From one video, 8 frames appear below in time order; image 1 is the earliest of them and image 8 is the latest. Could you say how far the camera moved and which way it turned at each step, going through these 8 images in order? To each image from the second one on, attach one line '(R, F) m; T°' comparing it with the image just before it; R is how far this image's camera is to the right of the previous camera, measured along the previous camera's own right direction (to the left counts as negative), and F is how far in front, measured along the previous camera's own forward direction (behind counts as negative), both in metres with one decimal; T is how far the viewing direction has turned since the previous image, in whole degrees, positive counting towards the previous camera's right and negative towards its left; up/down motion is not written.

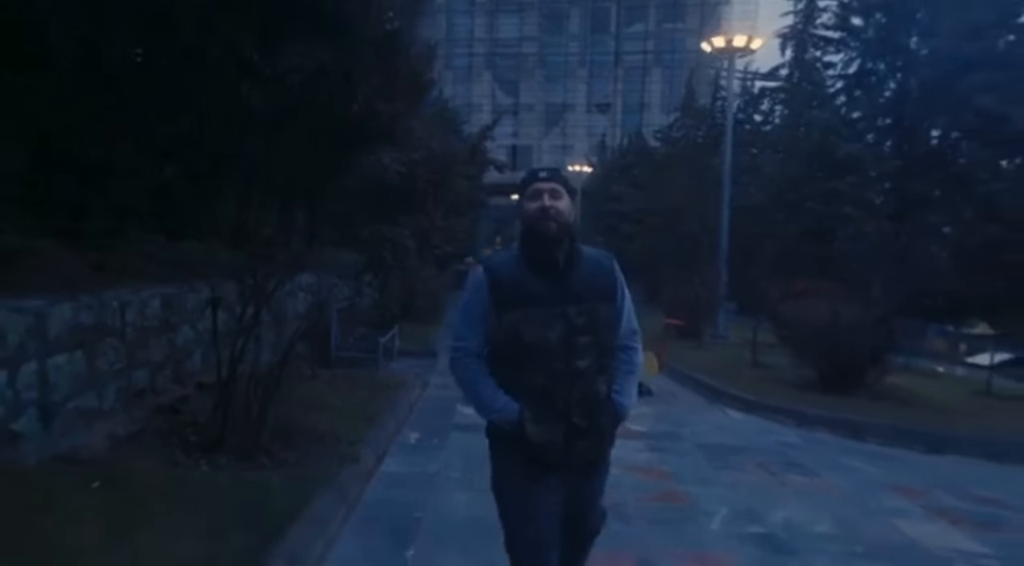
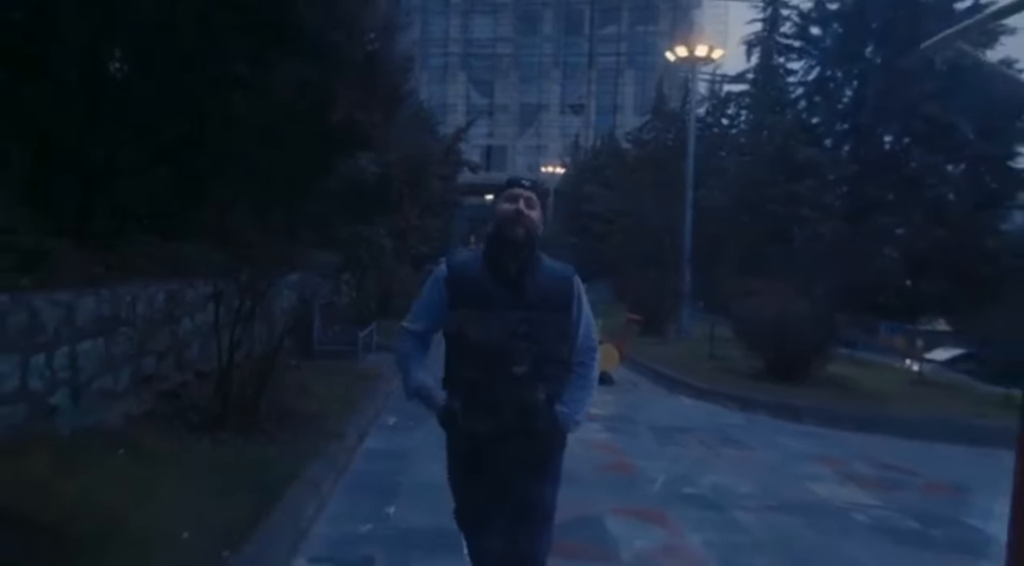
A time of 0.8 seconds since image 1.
(+0.1, -0.9) m; +2°
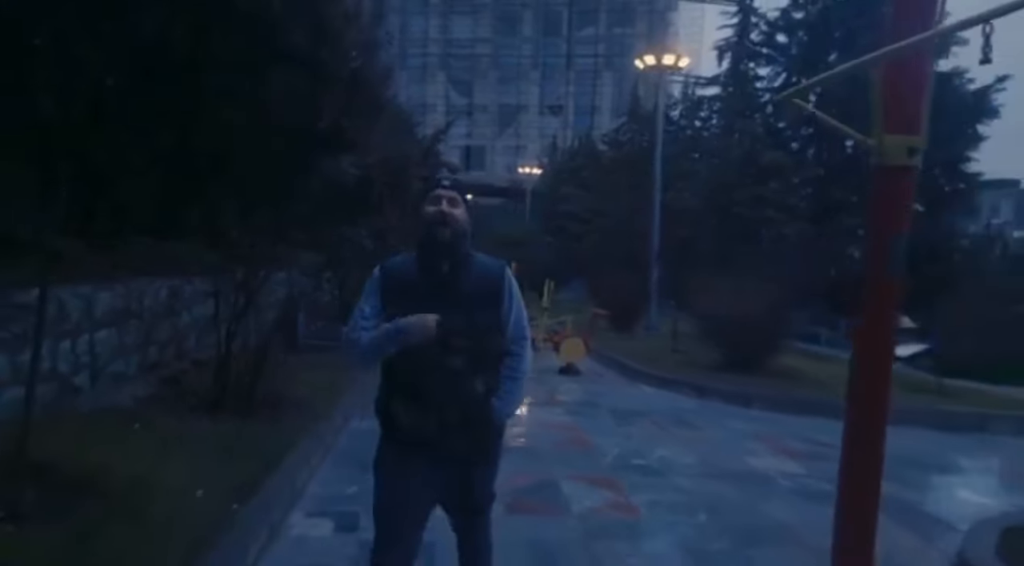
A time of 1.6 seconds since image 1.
(+0.1, -0.9) m; +1°
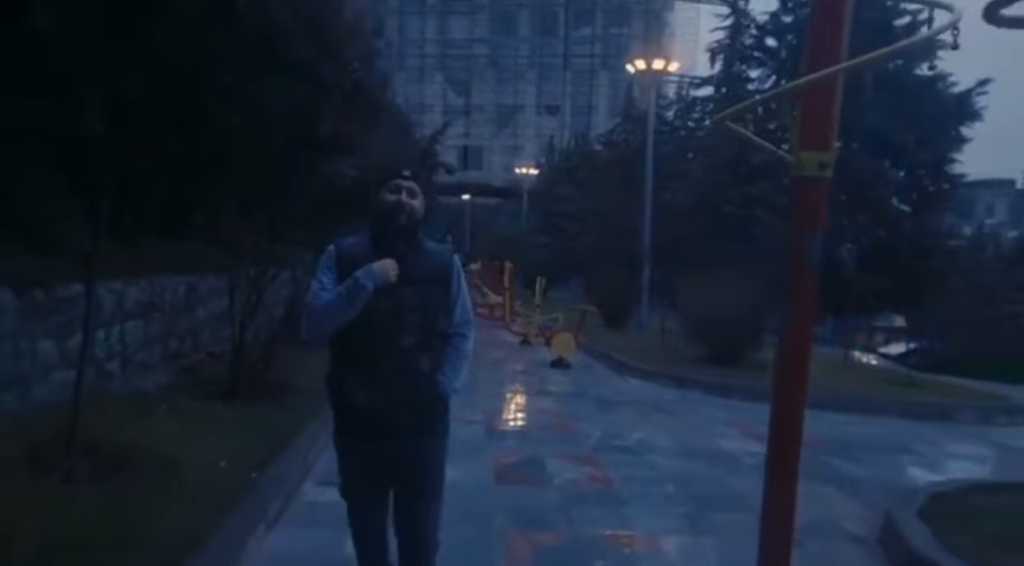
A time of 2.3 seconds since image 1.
(+0.1, -0.7) m; 0°
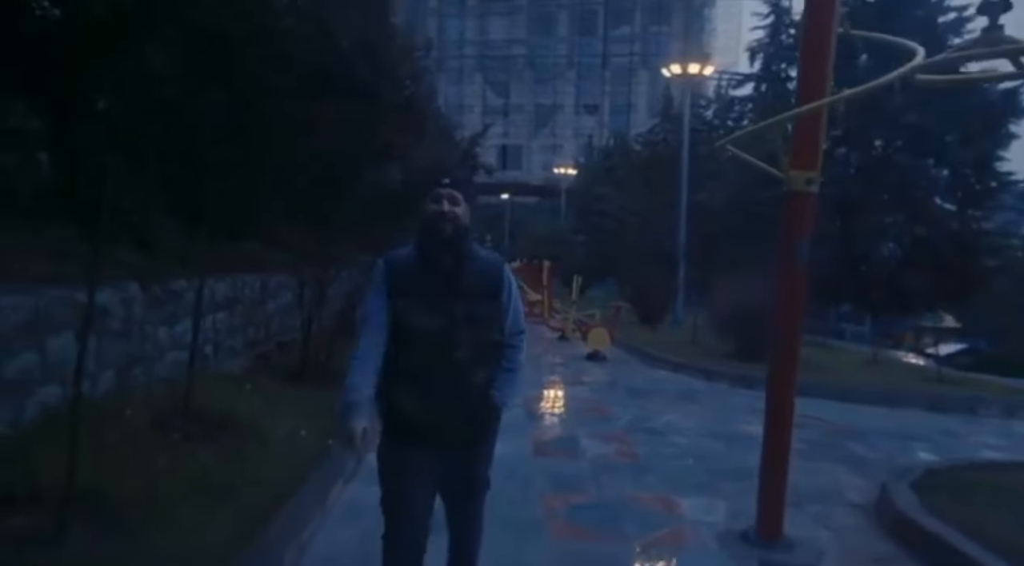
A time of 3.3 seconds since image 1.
(0.0, -1.0) m; -3°
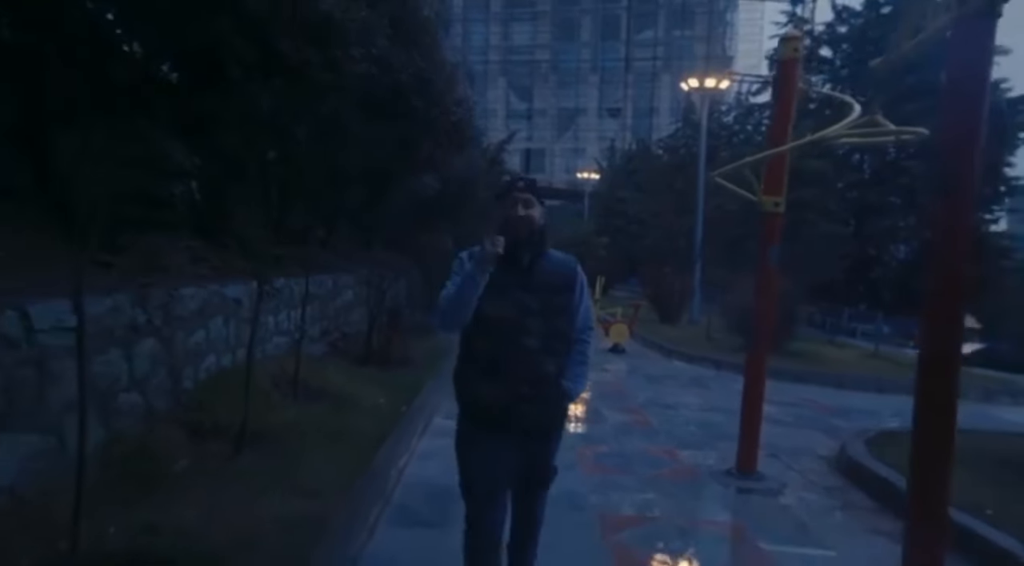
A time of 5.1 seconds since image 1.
(-0.1, -1.8) m; -2°
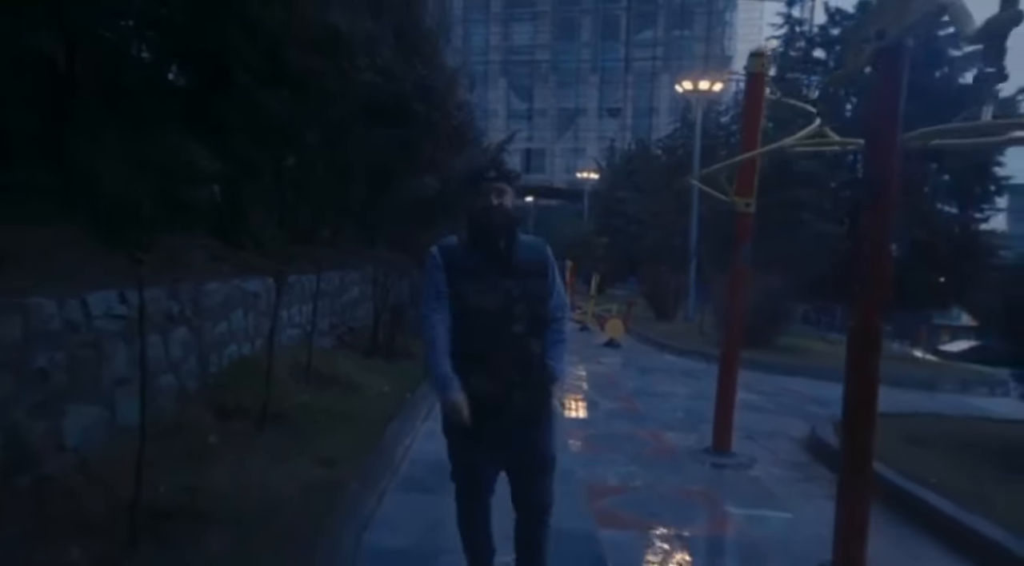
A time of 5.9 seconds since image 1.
(0.0, -0.7) m; 0°
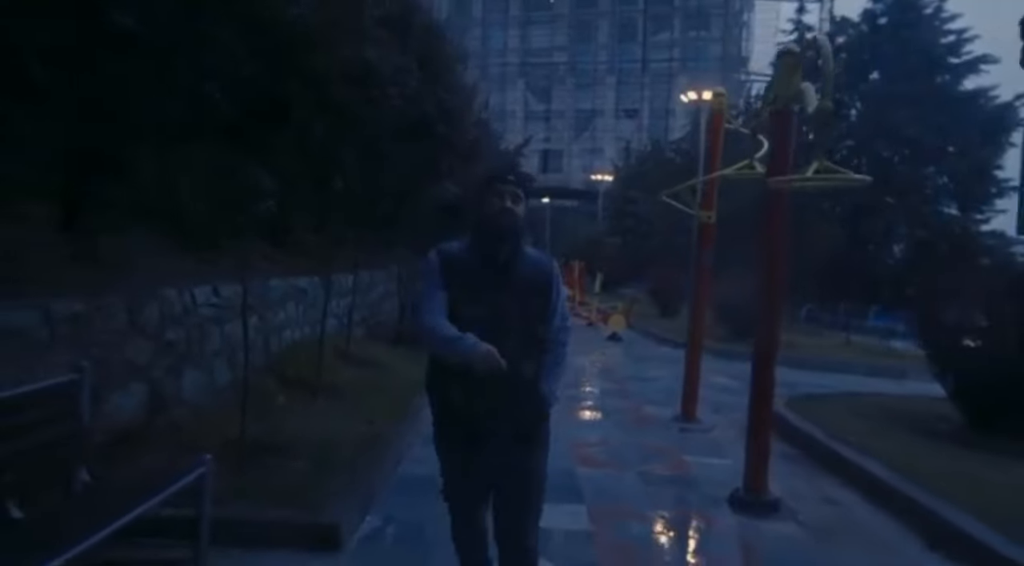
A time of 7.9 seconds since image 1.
(+0.2, -1.7) m; -1°
